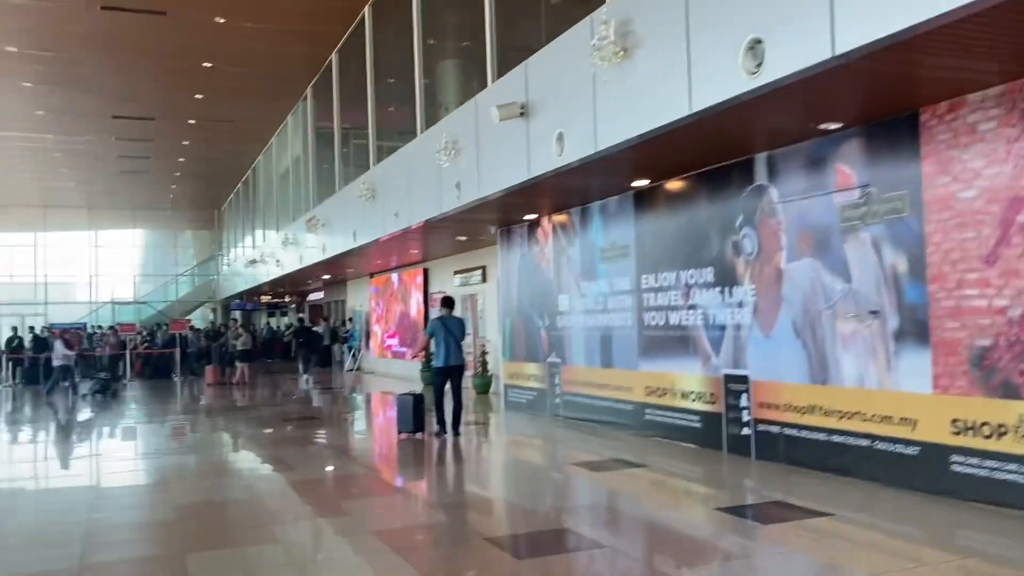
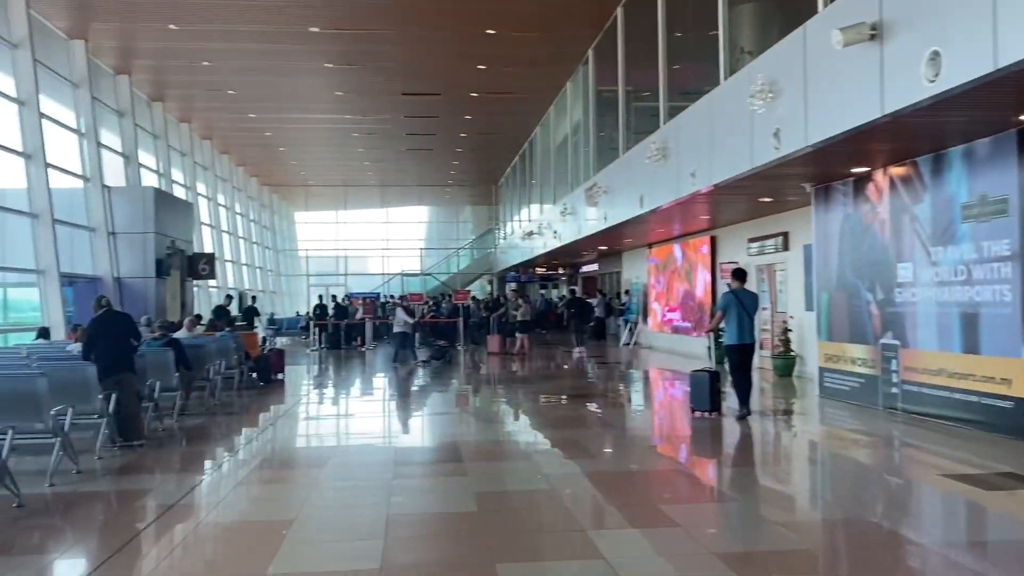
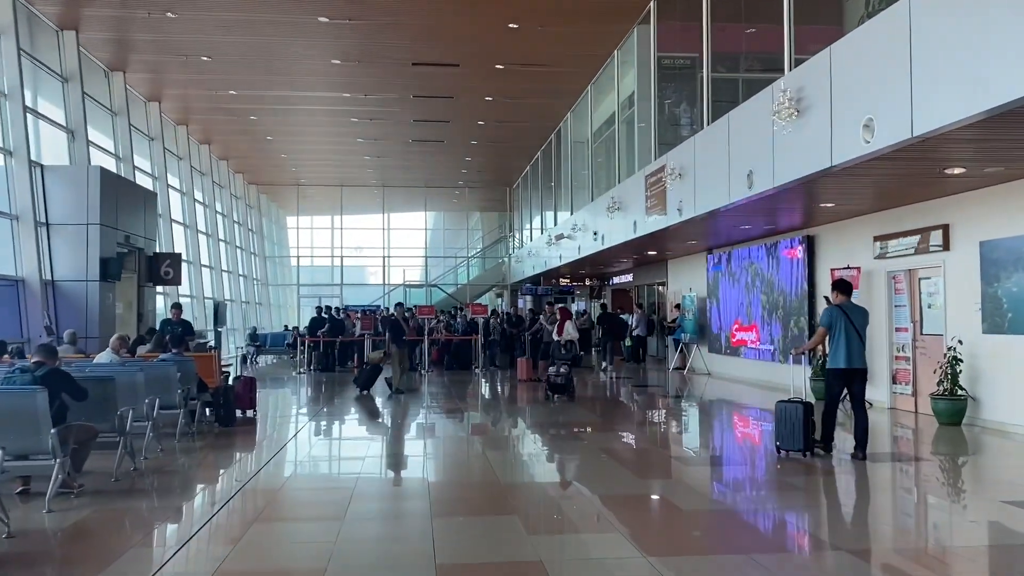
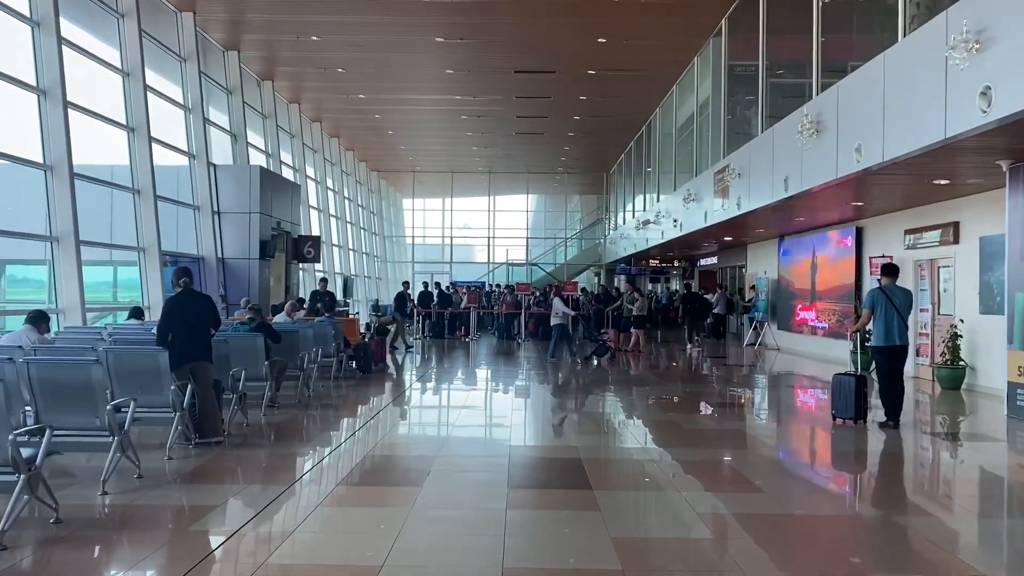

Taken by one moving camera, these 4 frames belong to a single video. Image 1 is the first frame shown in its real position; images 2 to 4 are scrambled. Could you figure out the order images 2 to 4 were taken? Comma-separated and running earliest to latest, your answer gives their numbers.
2, 4, 3
